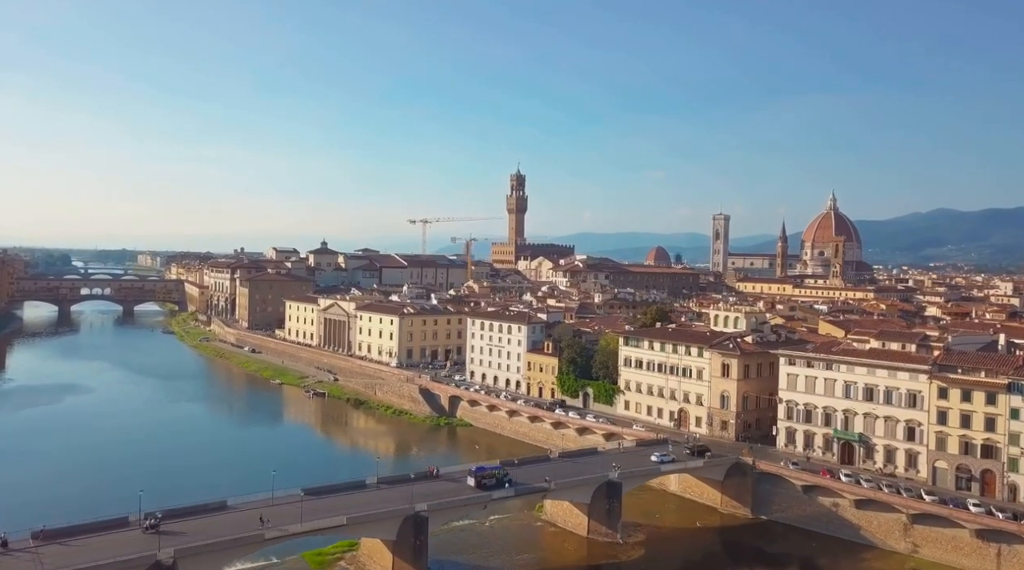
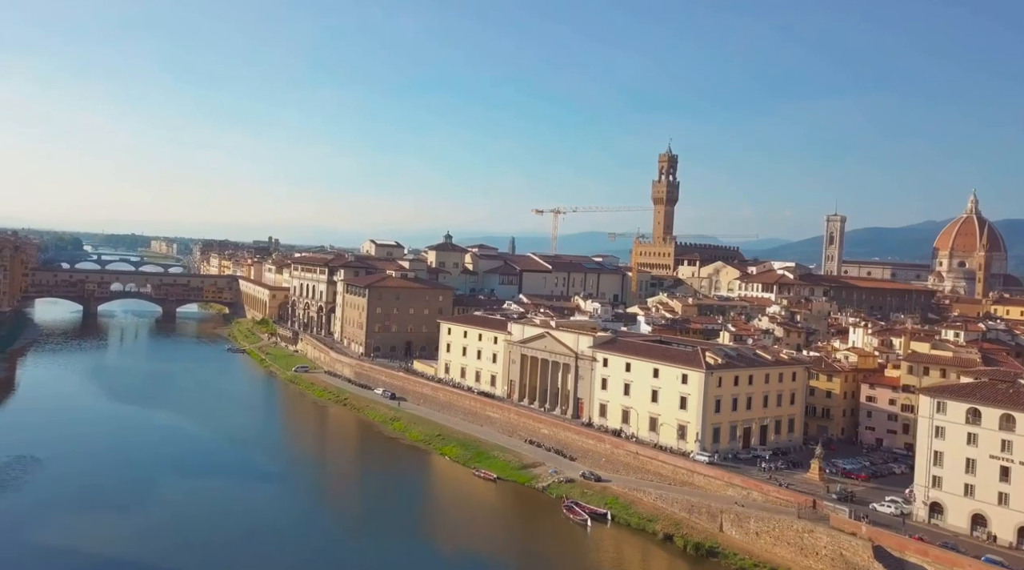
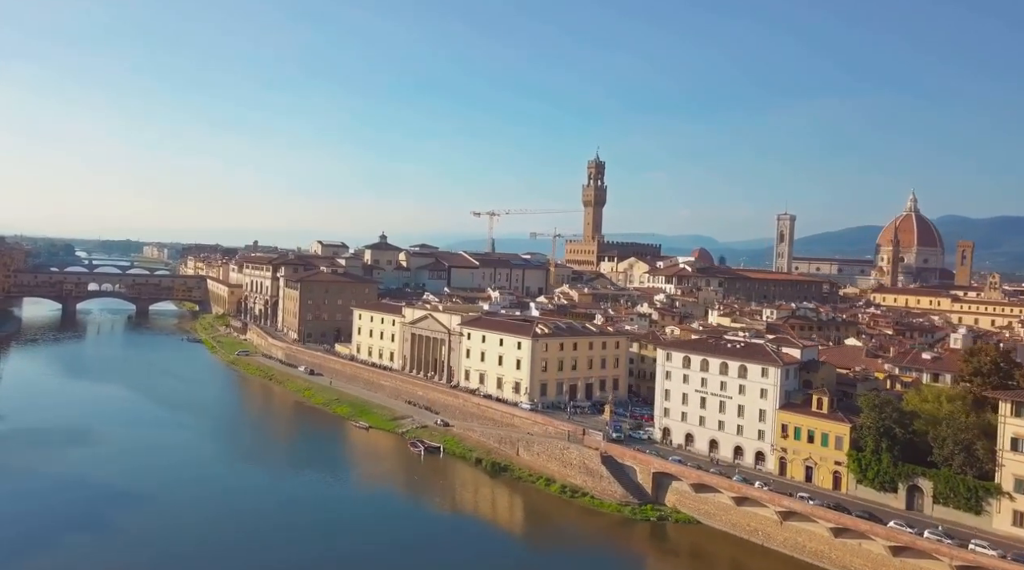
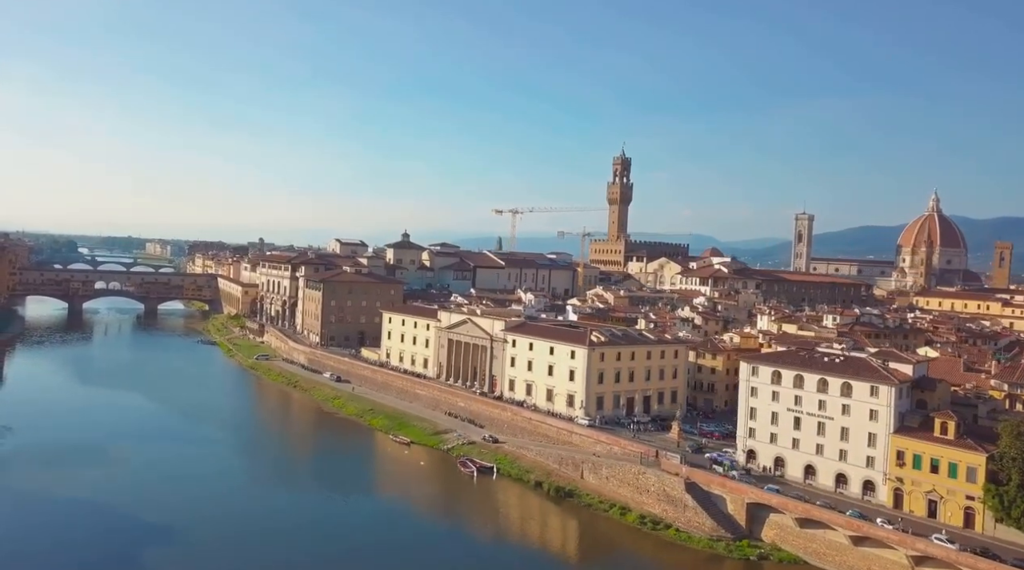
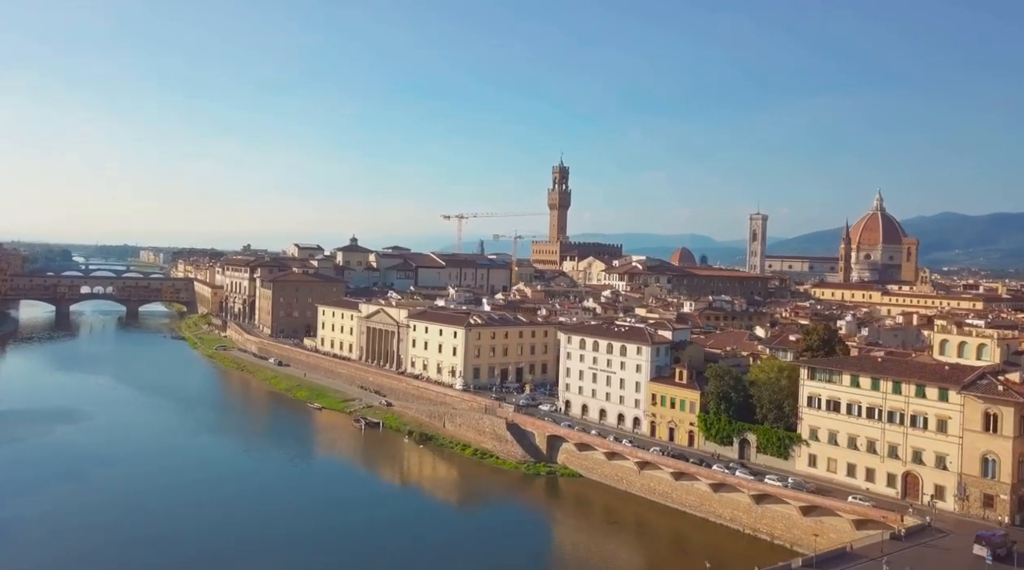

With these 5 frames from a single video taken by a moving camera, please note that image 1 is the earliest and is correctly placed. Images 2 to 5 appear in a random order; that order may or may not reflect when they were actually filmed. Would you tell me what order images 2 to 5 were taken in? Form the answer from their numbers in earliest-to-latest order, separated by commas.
5, 3, 4, 2
